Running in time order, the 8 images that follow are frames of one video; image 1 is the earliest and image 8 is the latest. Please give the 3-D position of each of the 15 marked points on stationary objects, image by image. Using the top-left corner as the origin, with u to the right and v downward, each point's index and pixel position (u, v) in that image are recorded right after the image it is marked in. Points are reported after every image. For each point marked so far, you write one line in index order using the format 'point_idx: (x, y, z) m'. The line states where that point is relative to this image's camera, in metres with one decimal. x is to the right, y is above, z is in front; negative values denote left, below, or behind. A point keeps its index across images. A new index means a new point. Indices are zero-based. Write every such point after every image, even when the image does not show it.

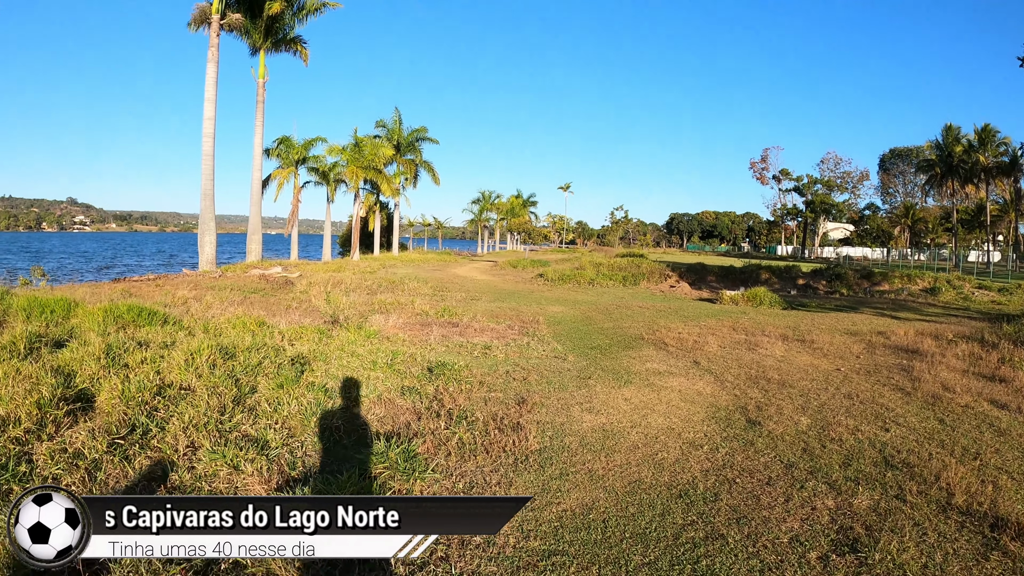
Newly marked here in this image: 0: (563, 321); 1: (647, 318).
0: (+1.3, -0.9, +11.1) m
1: (+3.5, -0.8, +11.9) m
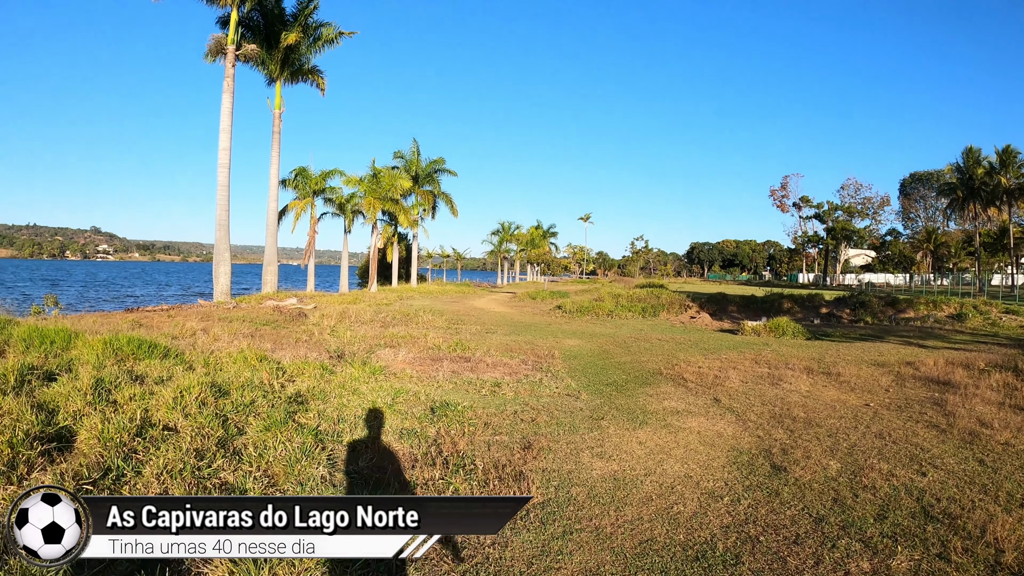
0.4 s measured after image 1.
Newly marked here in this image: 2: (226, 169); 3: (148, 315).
0: (+1.5, -1.5, +10.8) m
1: (+3.7, -1.5, +11.6) m
2: (-11.5, +4.9, +19.6) m
3: (-10.4, -0.8, +14.0) m
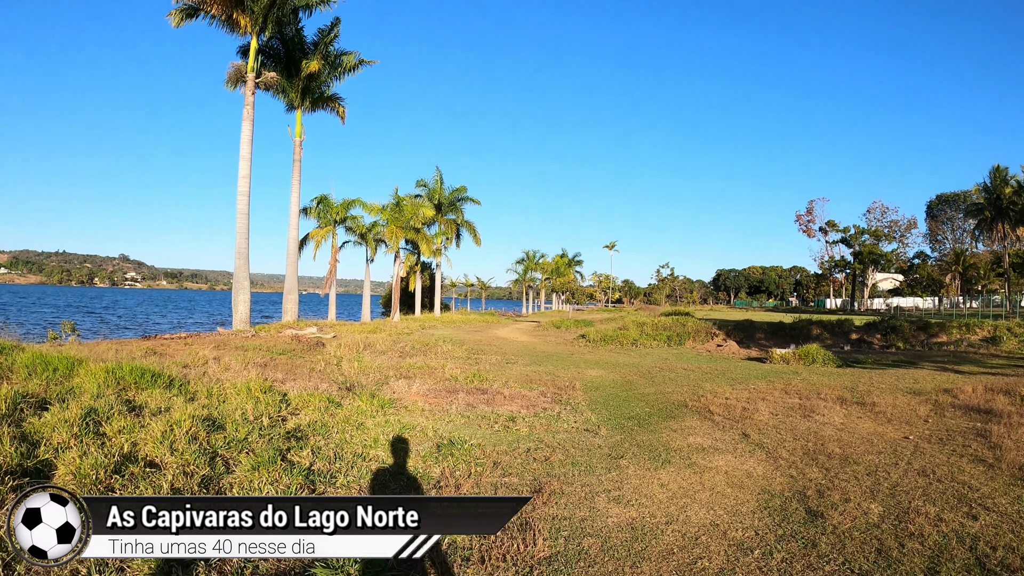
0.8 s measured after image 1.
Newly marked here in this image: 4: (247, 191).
0: (+1.9, -2.1, +10.5) m
1: (+4.1, -2.1, +11.1) m
2: (-10.8, +3.8, +20.0) m
3: (-10.0, -1.7, +14.1) m
4: (-10.8, +4.1, +20.1) m
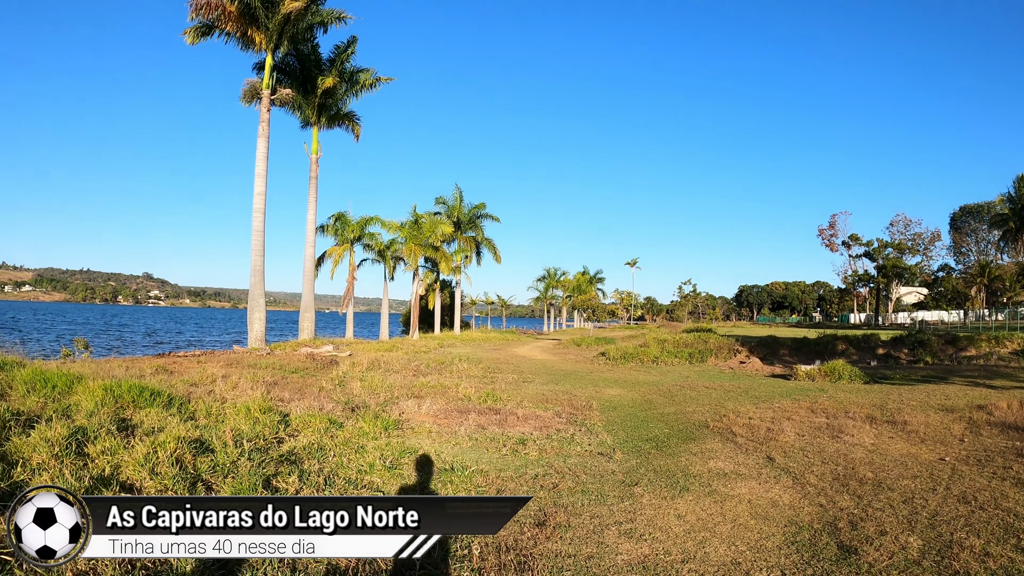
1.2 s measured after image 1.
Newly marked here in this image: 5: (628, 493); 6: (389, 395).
0: (+2.1, -2.4, +10.1) m
1: (+4.4, -2.4, +10.7) m
2: (-10.3, +3.1, +20.3) m
3: (-9.6, -2.2, +14.1) m
4: (-10.2, +3.3, +20.3) m
5: (+1.1, -1.9, +4.5) m
6: (-2.6, -2.2, +10.3) m
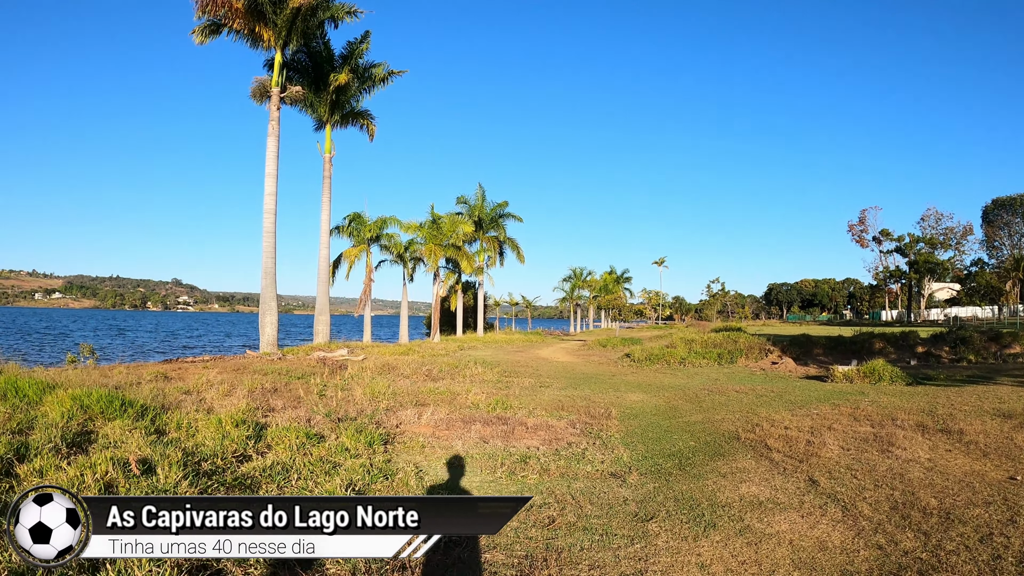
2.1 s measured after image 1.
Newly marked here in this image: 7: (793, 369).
0: (+2.3, -2.4, +9.3) m
1: (+4.6, -2.4, +9.8) m
2: (-9.7, +2.9, +20.1) m
3: (-9.2, -2.3, +13.9) m
4: (-9.6, +3.2, +20.1) m
5: (+1.0, -1.8, +3.8) m
6: (-2.4, -2.3, +9.7) m
7: (+11.0, -3.2, +19.4) m
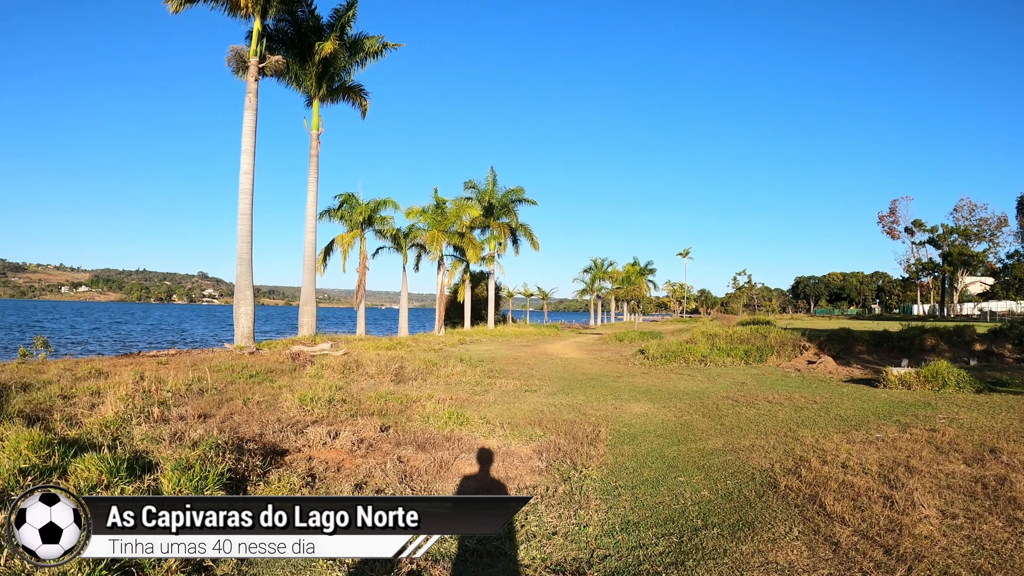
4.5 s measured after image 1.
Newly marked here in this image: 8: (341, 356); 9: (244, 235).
0: (+1.7, -2.1, +7.0) m
1: (+4.0, -2.1, +7.4) m
2: (-9.8, +3.4, +18.2) m
3: (-9.6, -1.9, +12.1) m
4: (-9.7, +3.7, +18.3) m
5: (+0.1, -1.6, +1.5) m
6: (-3.0, -2.0, +7.6) m
7: (+10.8, -2.8, +16.7) m
8: (-5.4, -2.1, +15.4) m
9: (-9.7, +1.9, +17.9) m
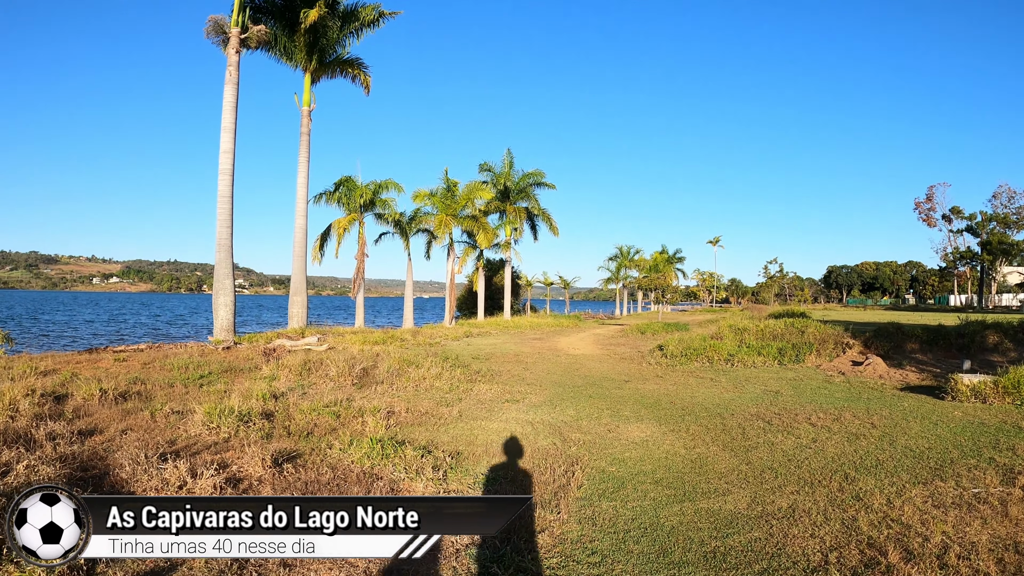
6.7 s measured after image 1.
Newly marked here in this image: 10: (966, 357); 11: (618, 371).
0: (+1.1, -2.0, +5.1) m
1: (+3.4, -2.0, +5.3) m
2: (-9.7, +3.8, +16.8) m
3: (-9.9, -1.7, +10.8) m
4: (-9.6, +4.1, +16.8) m
5: (-0.8, -1.6, -0.3) m
6: (-3.5, -1.8, +5.9) m
7: (+10.7, -2.5, +14.2) m
8: (-5.5, -1.8, +13.9) m
9: (-9.6, +2.3, +16.5) m
10: (+17.9, -2.6, +19.2) m
11: (+2.8, -2.3, +13.6) m
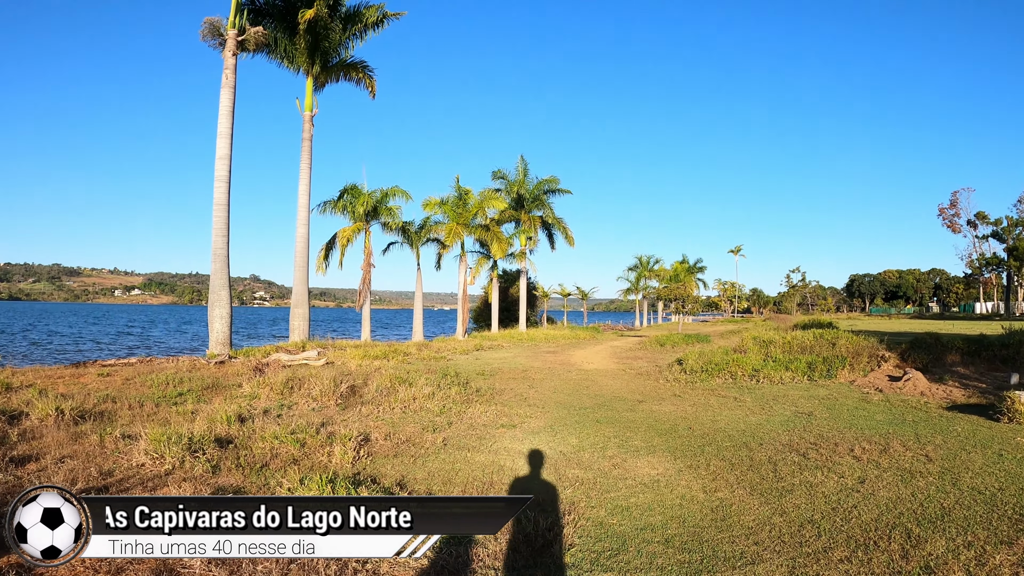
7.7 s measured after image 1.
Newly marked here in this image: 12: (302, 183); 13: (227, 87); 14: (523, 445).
0: (+0.9, -2.1, +4.1) m
1: (+3.2, -2.0, +4.2) m
2: (-9.5, +3.4, +16.3) m
3: (-9.9, -1.9, +10.2) m
4: (-9.4, +3.7, +16.3) m
5: (-1.2, -1.6, -1.3) m
6: (-3.7, -1.9, +5.1) m
7: (+10.9, -2.7, +12.8) m
8: (-5.4, -2.1, +13.1) m
9: (-9.4, +1.9, +16.0) m
10: (+18.2, -2.9, +17.5) m
11: (+2.9, -2.5, +12.5) m
12: (-8.3, +4.1, +19.8) m
13: (-9.6, +6.7, +16.5) m
14: (0.0, -2.2, +6.6) m
